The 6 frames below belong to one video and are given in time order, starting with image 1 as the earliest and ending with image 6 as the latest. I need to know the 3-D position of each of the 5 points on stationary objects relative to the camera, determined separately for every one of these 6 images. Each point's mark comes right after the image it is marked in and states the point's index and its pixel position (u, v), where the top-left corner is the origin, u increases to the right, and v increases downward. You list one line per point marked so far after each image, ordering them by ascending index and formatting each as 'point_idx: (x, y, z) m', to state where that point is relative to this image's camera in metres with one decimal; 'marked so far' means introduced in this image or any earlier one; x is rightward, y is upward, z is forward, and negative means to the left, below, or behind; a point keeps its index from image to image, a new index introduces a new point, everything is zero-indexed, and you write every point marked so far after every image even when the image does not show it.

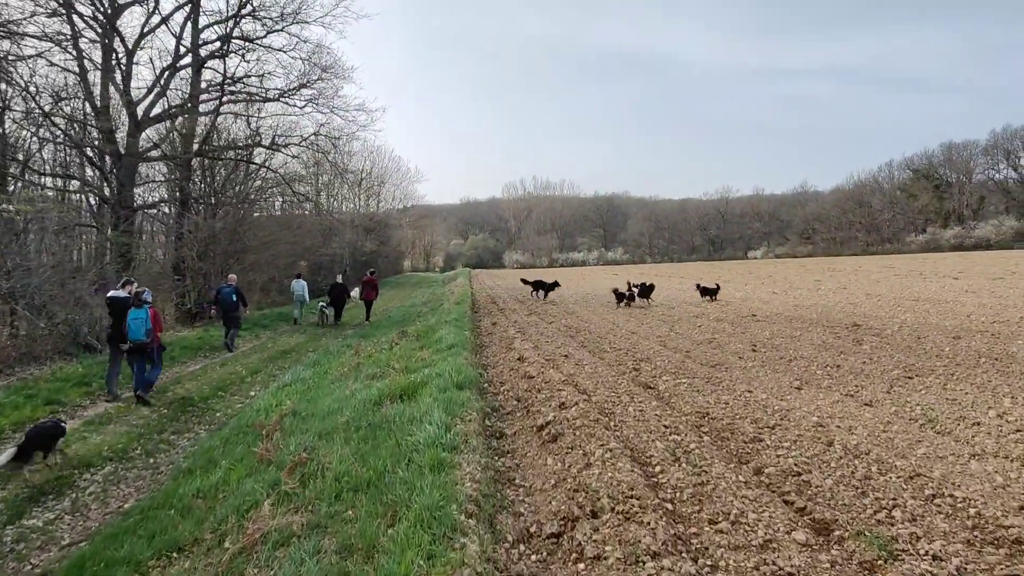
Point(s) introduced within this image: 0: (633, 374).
0: (+1.6, -1.1, +7.6) m
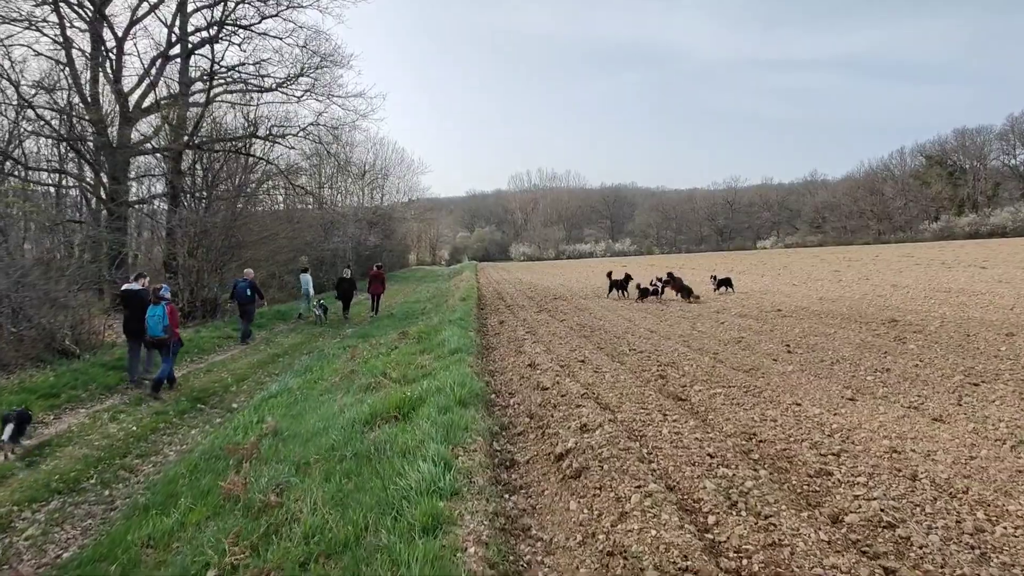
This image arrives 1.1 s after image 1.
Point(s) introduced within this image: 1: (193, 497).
0: (+1.7, -1.1, +6.7) m
1: (-2.5, -1.7, +4.7) m
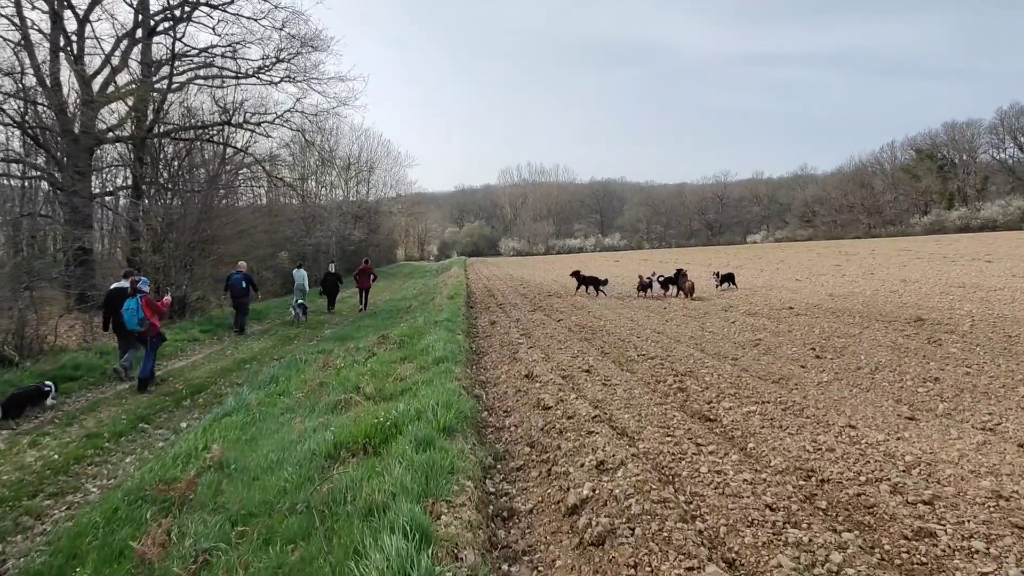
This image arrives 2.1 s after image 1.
0: (+1.6, -1.1, +5.7) m
1: (-2.5, -1.7, +3.6) m
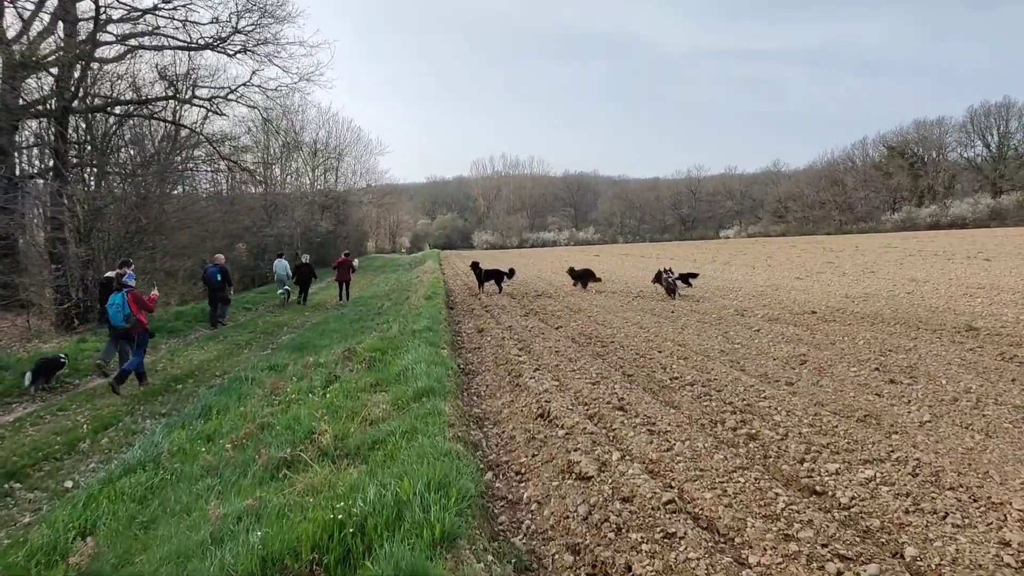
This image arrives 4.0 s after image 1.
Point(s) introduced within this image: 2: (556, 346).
0: (+1.8, -1.2, +4.1) m
1: (-2.3, -1.8, +1.9) m
2: (+0.6, -0.8, +7.8) m
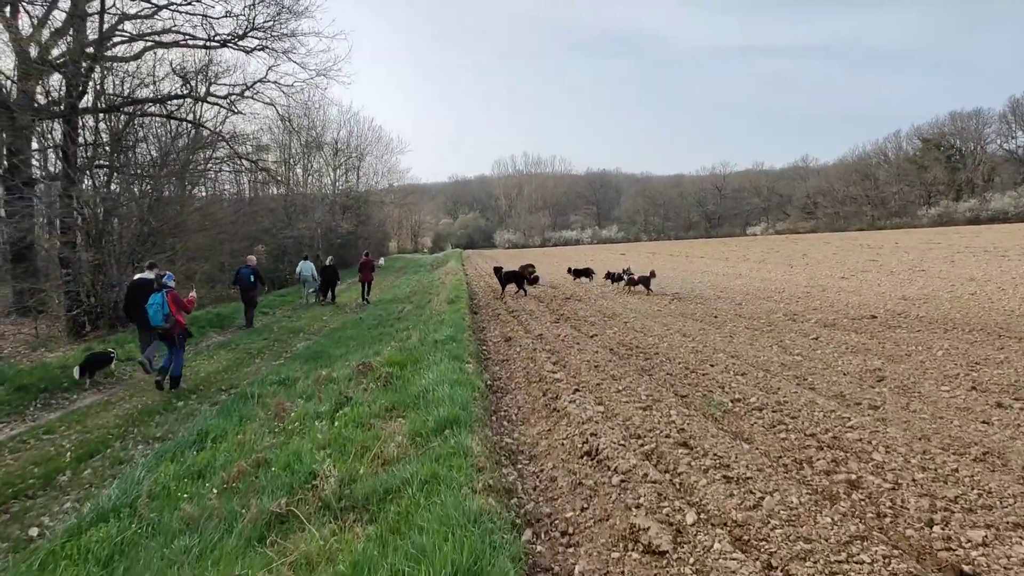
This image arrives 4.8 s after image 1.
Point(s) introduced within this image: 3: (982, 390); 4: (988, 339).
0: (+2.0, -1.3, +3.2) m
1: (-2.1, -1.9, +1.1) m
2: (+1.0, -0.8, +7.0) m
3: (+4.7, -1.0, +5.9) m
4: (+6.7, -0.7, +8.4) m
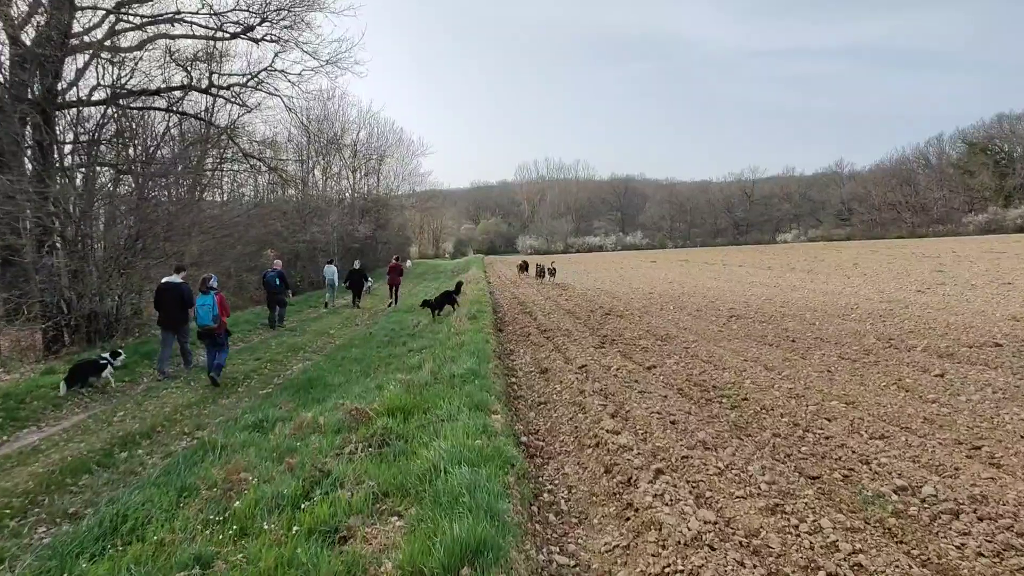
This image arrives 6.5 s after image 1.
0: (+2.2, -1.4, +1.4) m
1: (-2.0, -2.0, -0.6) m
2: (+1.3, -1.1, +5.1) m
3: (+5.0, -1.2, +3.9) m
4: (+7.1, -1.0, +6.3) m
